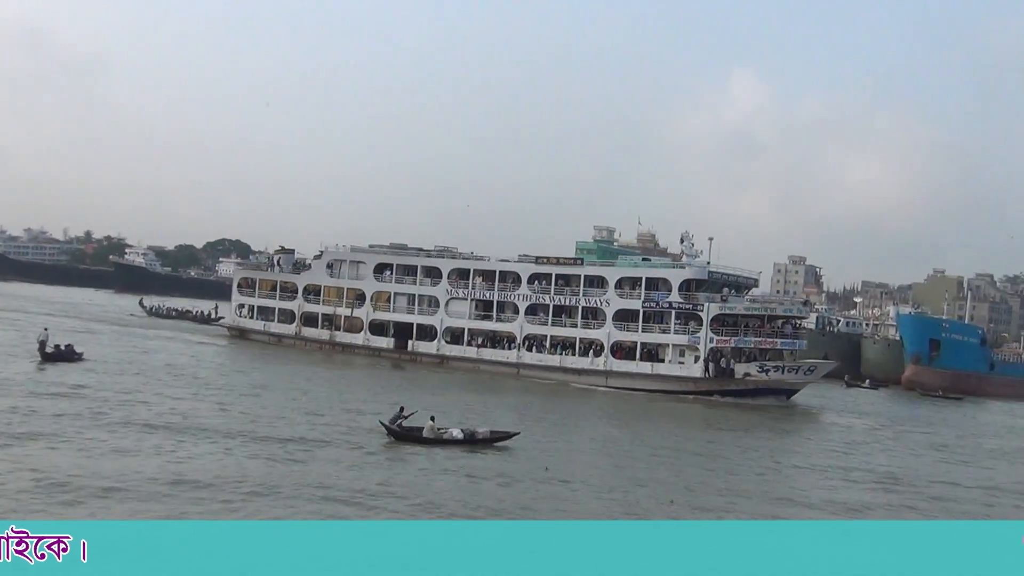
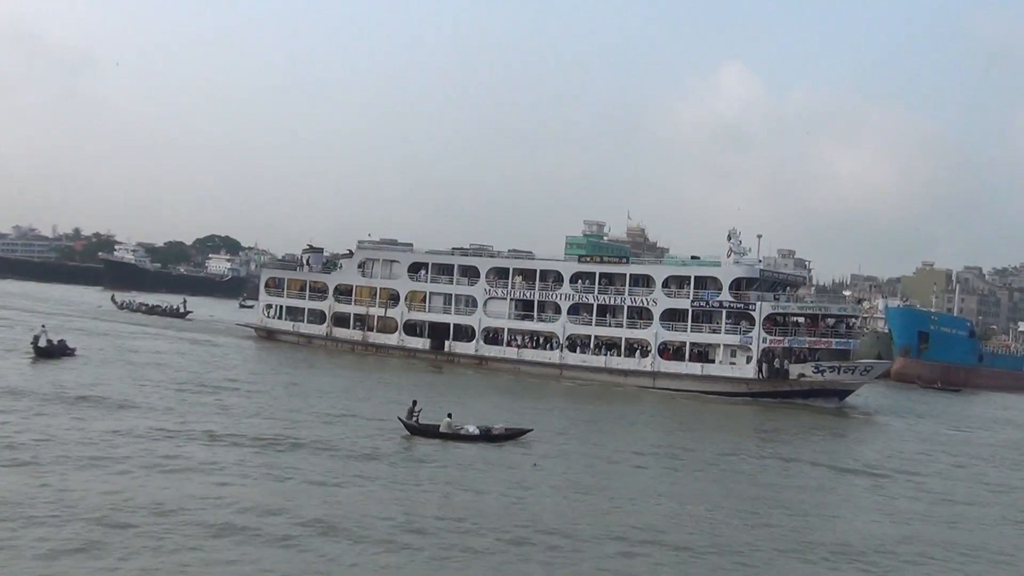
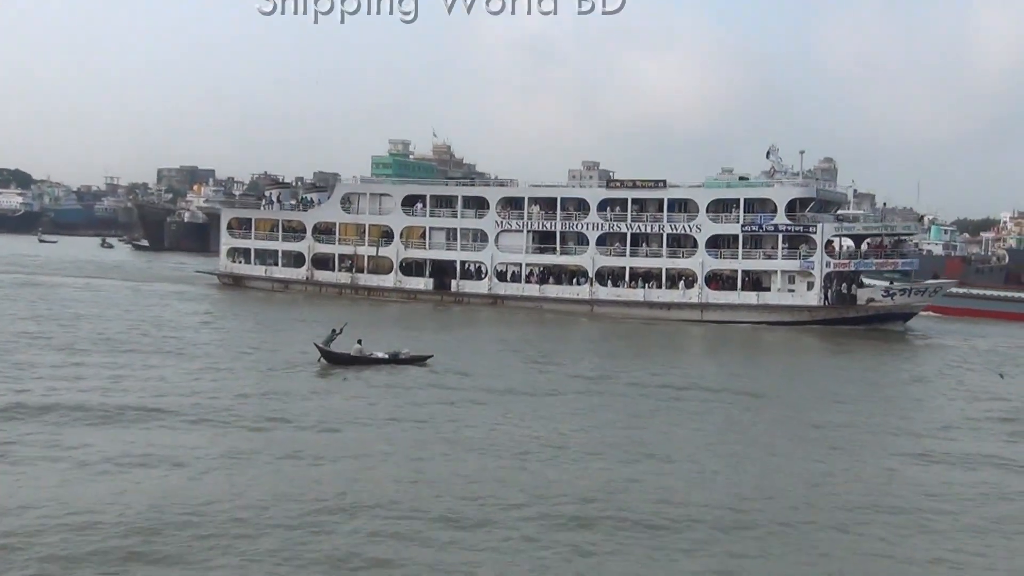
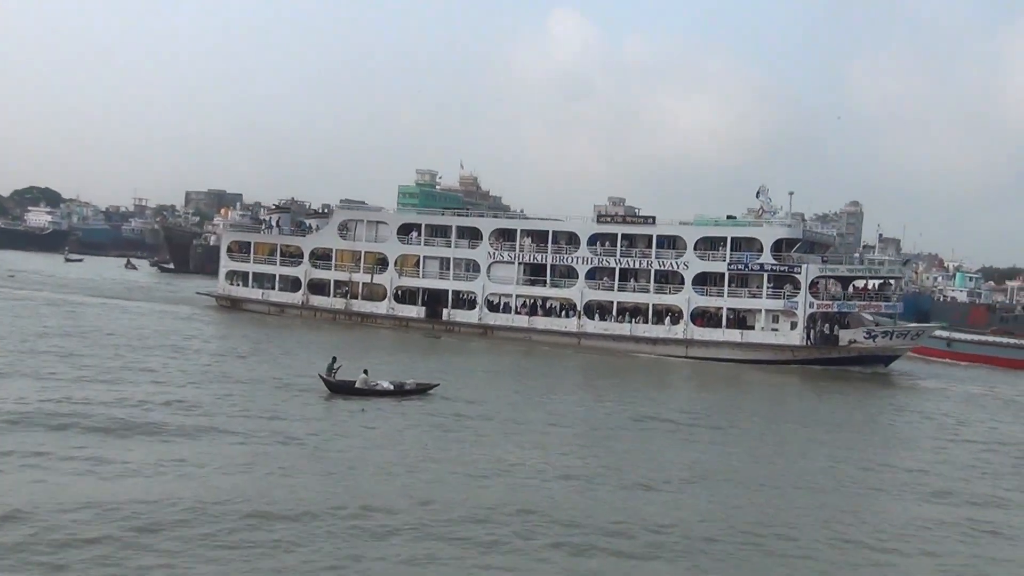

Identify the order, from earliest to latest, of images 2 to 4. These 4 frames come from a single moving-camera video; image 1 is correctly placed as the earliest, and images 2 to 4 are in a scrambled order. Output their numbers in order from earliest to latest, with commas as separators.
2, 4, 3
